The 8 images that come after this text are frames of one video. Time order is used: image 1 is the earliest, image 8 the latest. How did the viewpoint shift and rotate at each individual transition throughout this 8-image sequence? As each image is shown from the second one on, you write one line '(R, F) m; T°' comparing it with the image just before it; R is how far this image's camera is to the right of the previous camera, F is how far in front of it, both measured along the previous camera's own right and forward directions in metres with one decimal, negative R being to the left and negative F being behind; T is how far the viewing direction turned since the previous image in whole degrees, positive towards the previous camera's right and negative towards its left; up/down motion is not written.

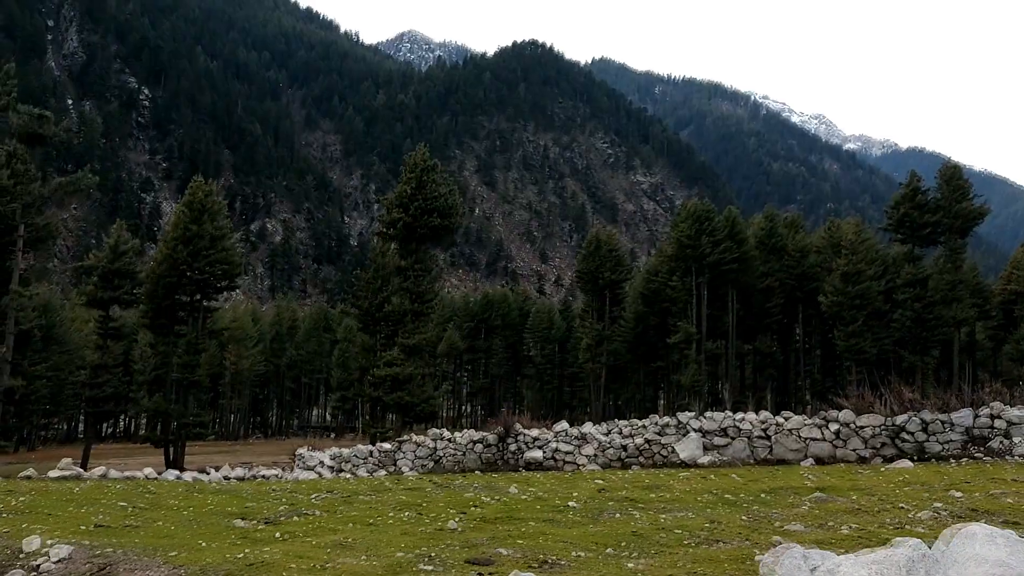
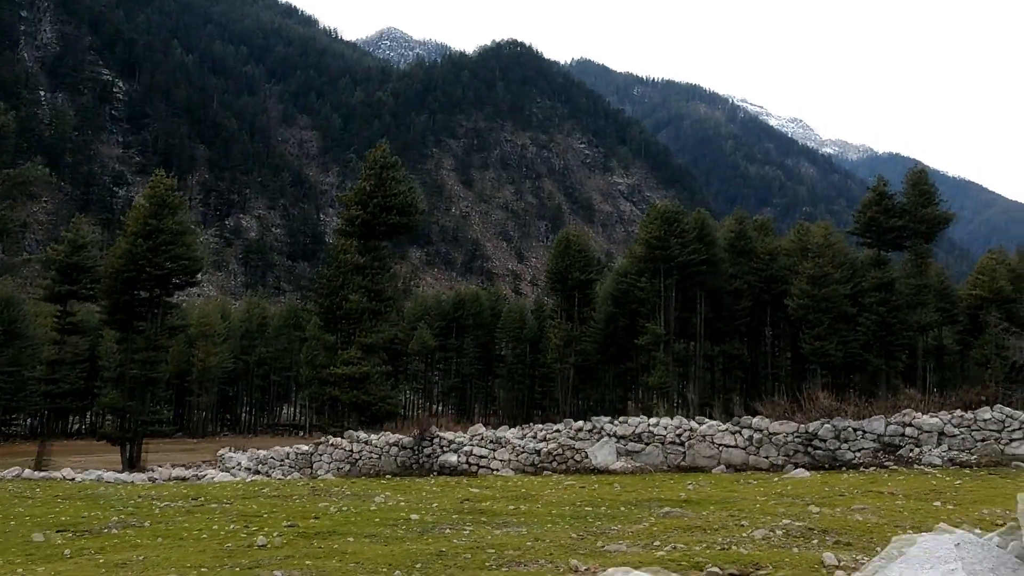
(+1.6, +0.5) m; +1°
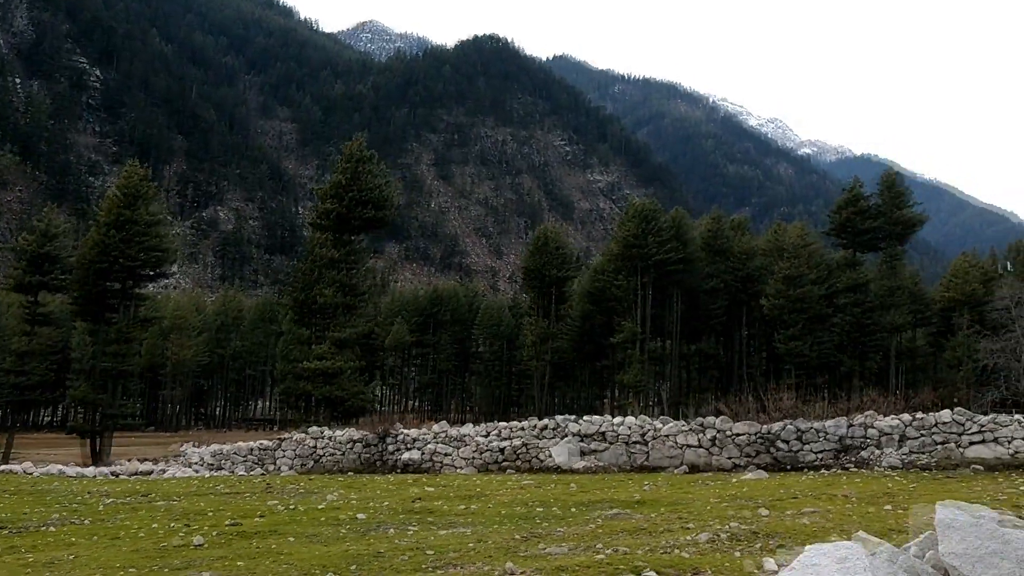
(+0.3, +0.2) m; +2°
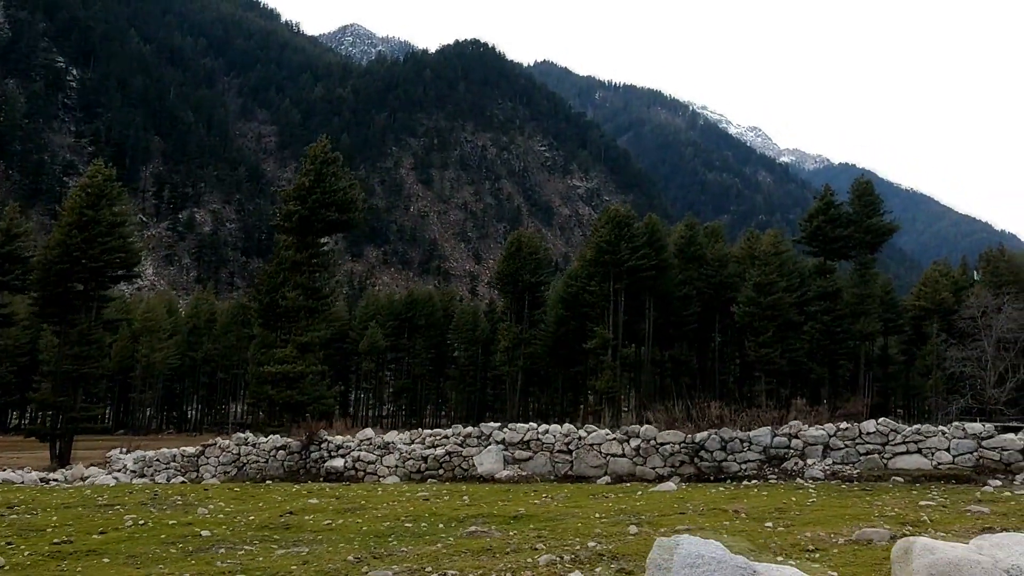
(+1.3, +0.5) m; +1°
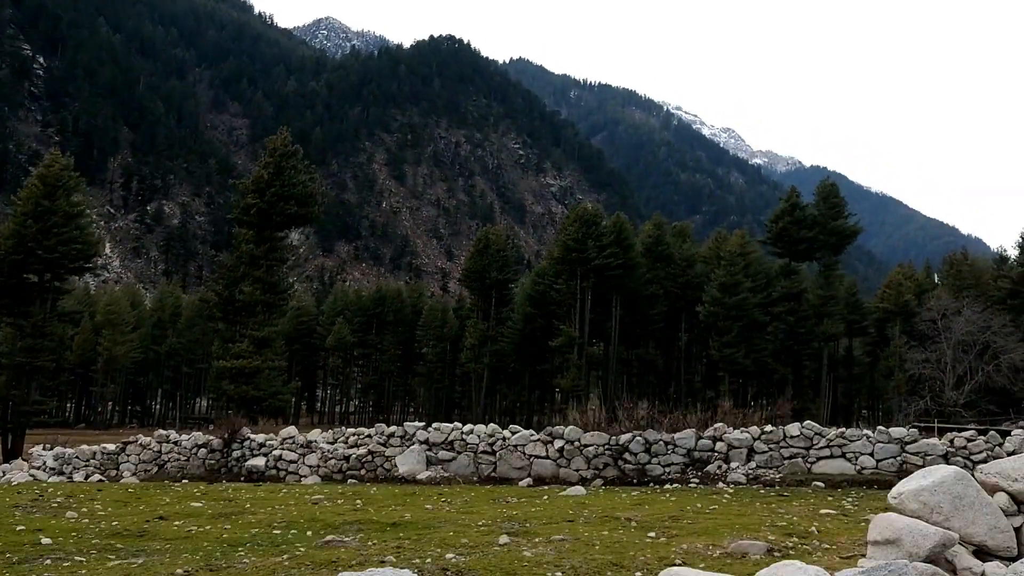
(+1.1, +0.4) m; +2°
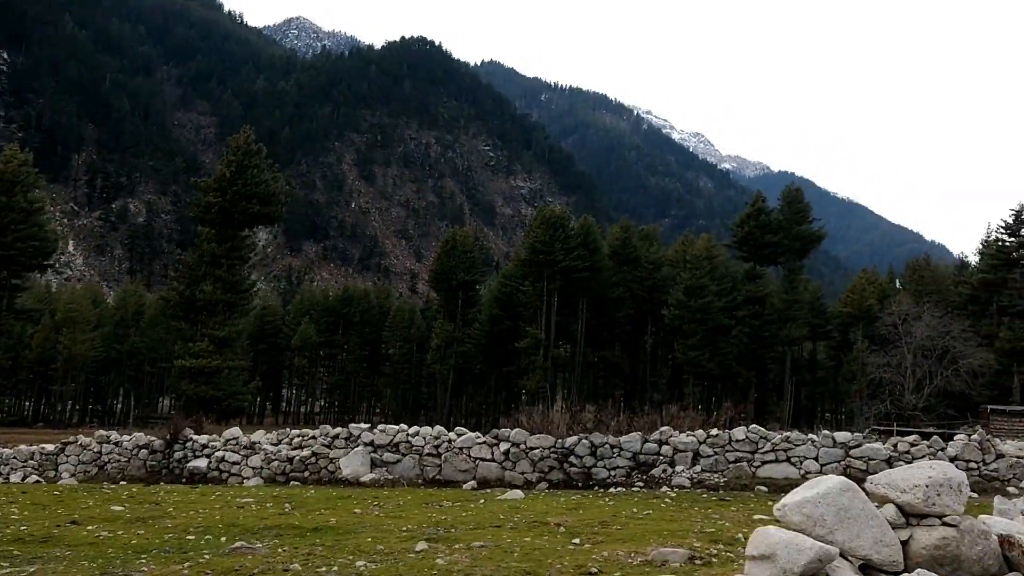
(+0.5, +0.2) m; +2°
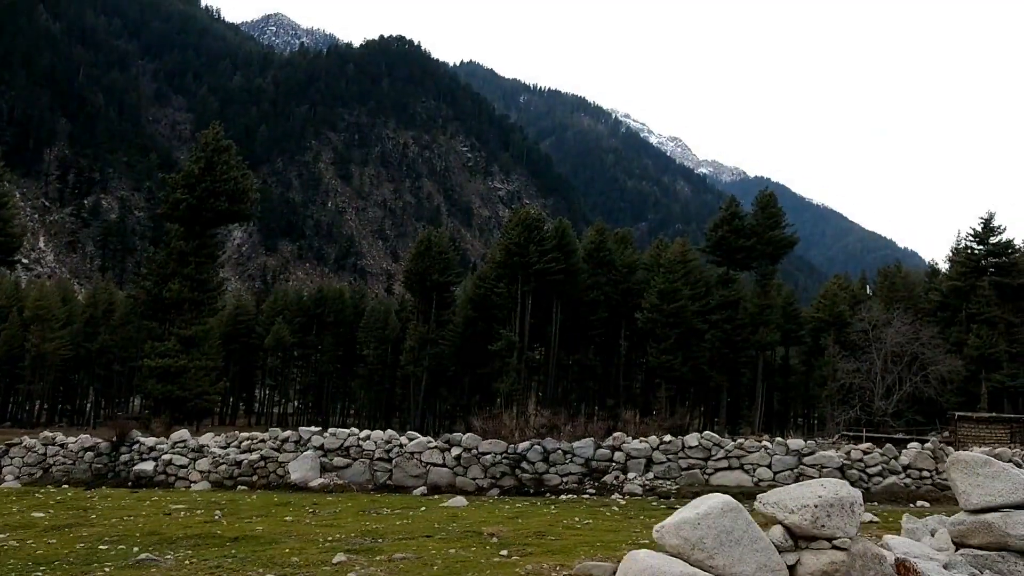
(+0.5, +0.2) m; +2°
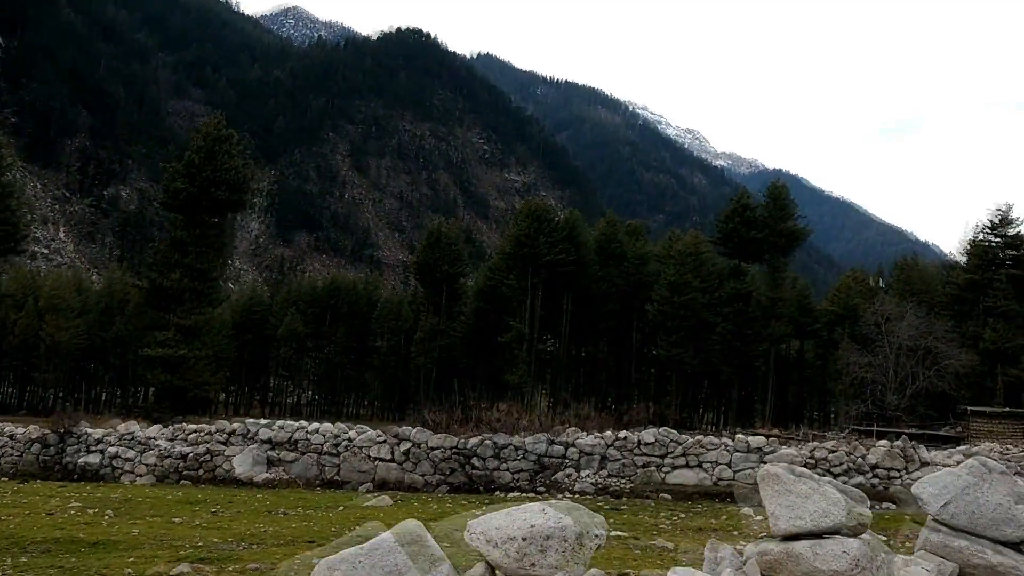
(+1.2, +0.7) m; -2°
